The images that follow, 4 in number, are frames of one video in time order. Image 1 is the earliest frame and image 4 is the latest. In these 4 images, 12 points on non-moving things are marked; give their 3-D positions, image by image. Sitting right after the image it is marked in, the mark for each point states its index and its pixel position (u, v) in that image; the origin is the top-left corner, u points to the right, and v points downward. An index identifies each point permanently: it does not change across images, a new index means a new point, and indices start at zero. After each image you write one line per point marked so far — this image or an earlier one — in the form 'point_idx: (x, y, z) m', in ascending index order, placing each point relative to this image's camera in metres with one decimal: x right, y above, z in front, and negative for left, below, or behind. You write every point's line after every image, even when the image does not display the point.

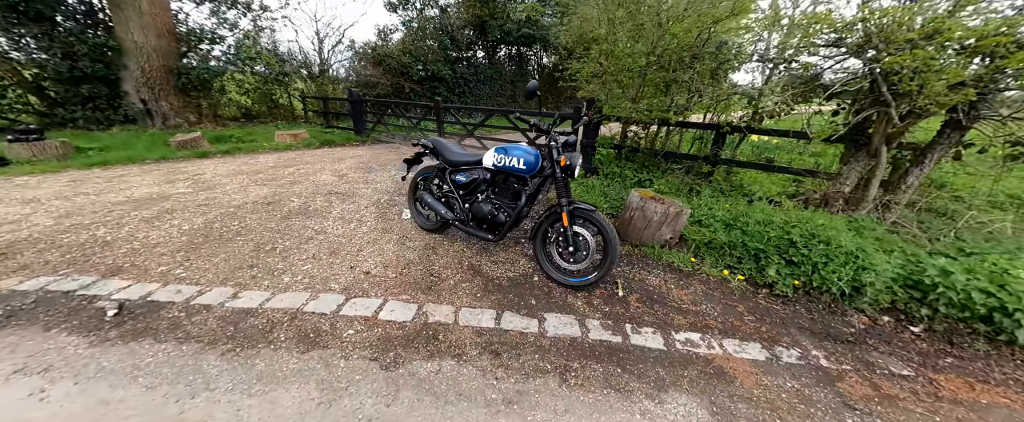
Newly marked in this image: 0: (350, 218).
0: (-1.7, -0.1, +3.3) m
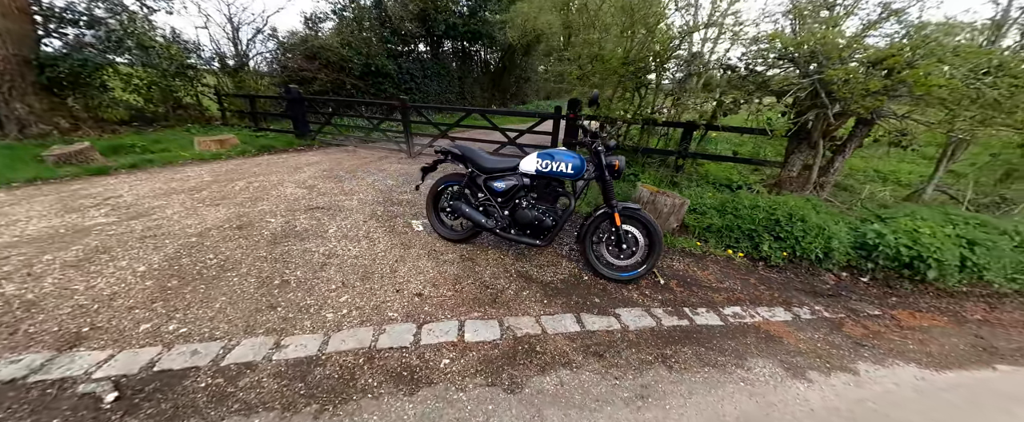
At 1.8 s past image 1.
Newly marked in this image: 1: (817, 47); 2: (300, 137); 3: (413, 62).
0: (-1.5, -0.2, +2.9) m
1: (+3.1, +1.7, +3.2) m
2: (-4.3, +1.5, +6.3) m
3: (-2.9, +4.4, +9.1) m
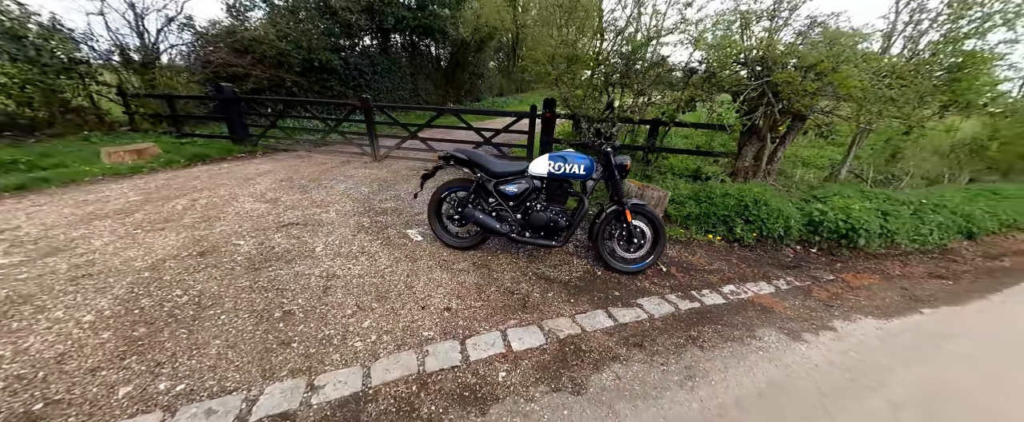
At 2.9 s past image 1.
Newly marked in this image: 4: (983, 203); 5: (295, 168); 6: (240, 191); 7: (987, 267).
0: (-1.4, -0.4, +2.7) m
1: (+3.0, +1.8, +3.6) m
2: (-4.9, +1.2, +5.5) m
3: (-4.1, +4.2, +8.5) m
4: (+6.3, +0.1, +4.2) m
5: (-3.3, +0.7, +4.8) m
6: (-3.3, +0.2, +3.8) m
7: (+4.9, -0.6, +3.2) m
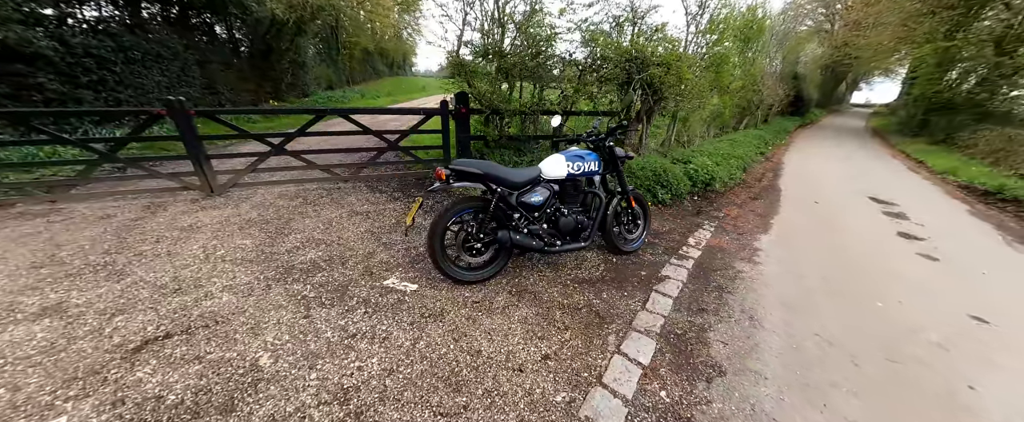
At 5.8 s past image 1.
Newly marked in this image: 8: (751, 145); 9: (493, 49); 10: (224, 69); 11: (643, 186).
0: (-1.0, -0.7, +1.7) m
1: (+1.8, +2.3, +4.5) m
2: (-5.6, -0.1, +2.5) m
3: (-7.0, +2.9, +5.2) m
4: (+4.8, +1.3, +6.7) m
5: (-3.8, -0.2, +2.6) m
6: (-3.3, -0.6, +1.7) m
7: (+4.2, +0.4, +5.2) m
8: (+5.7, +1.6, +7.5) m
9: (-0.5, +2.3, +4.3) m
10: (-7.3, +3.6, +7.9) m
11: (+1.7, +0.4, +4.1) m
